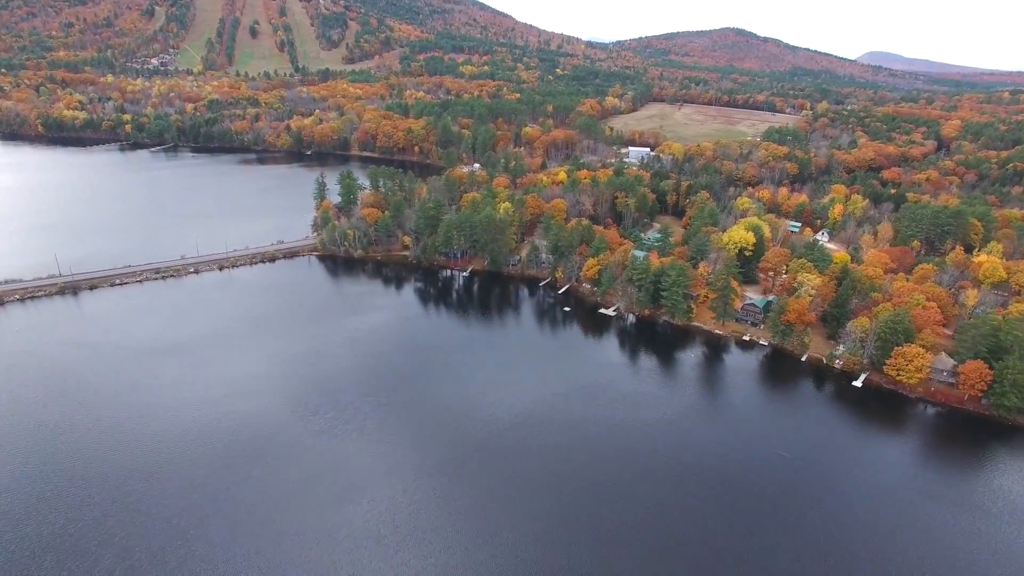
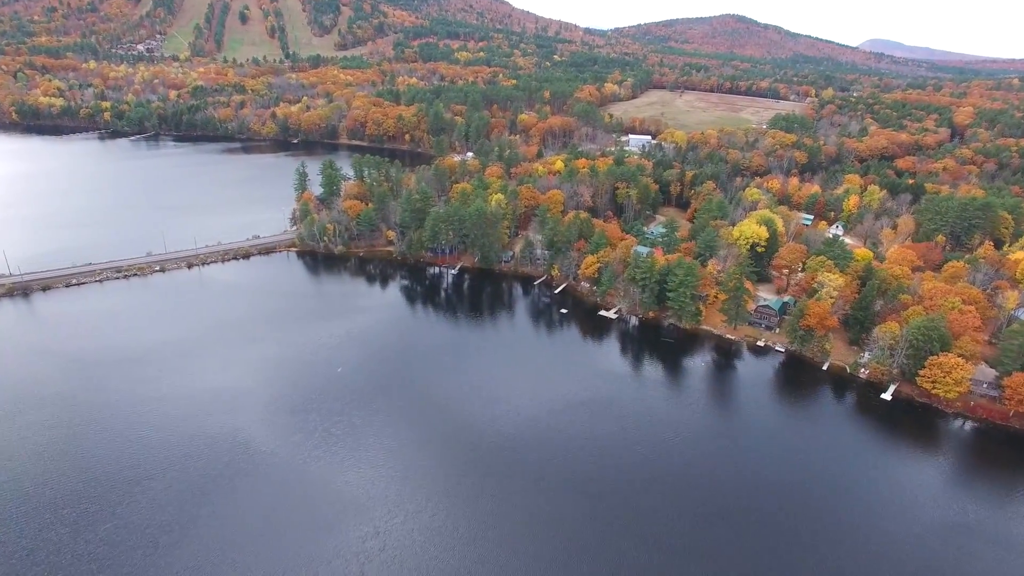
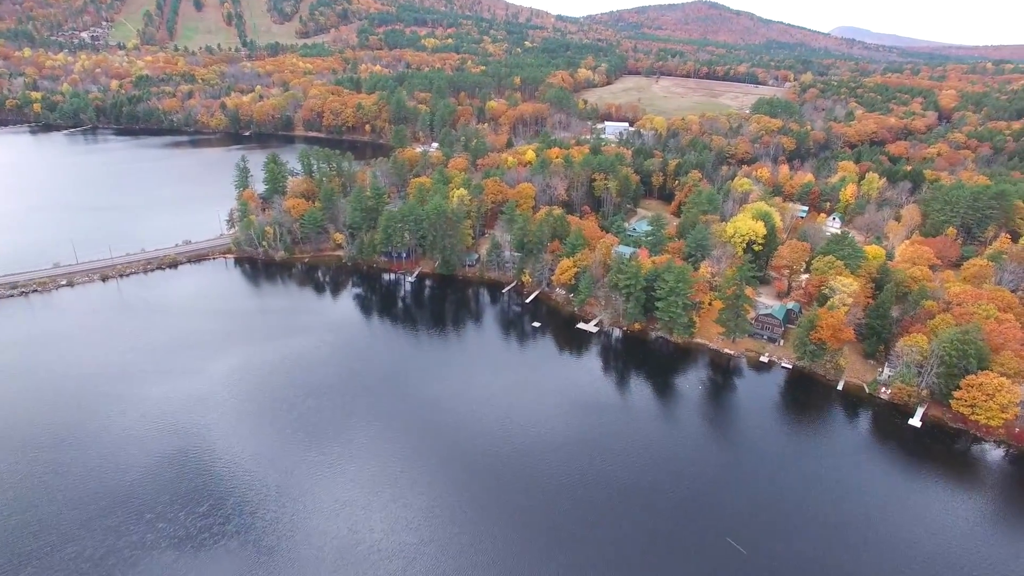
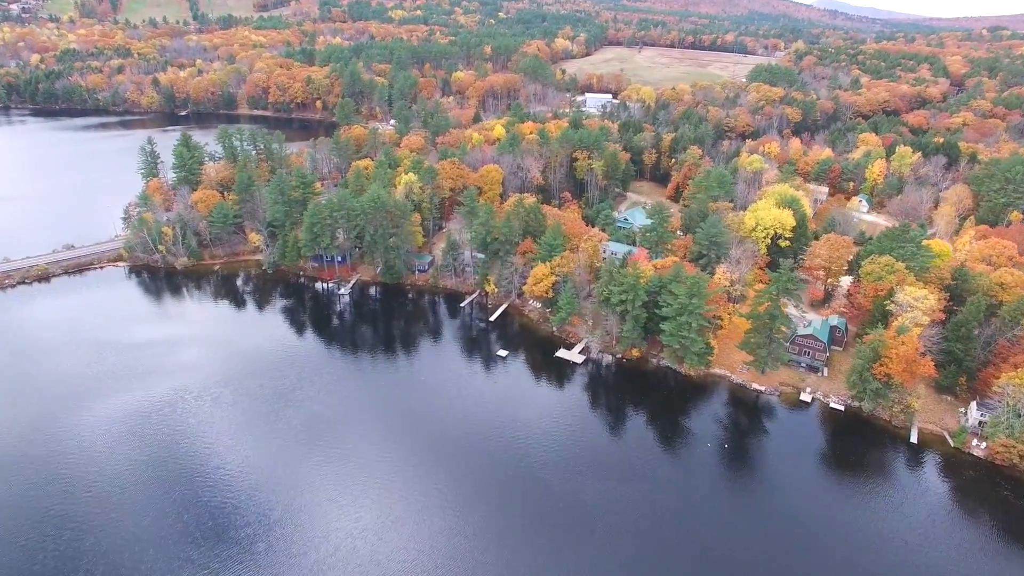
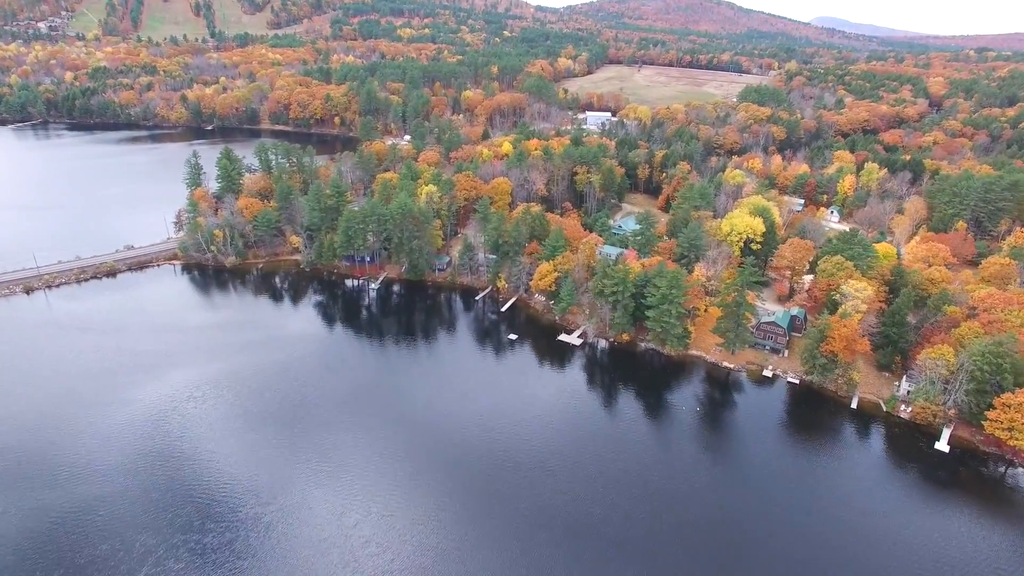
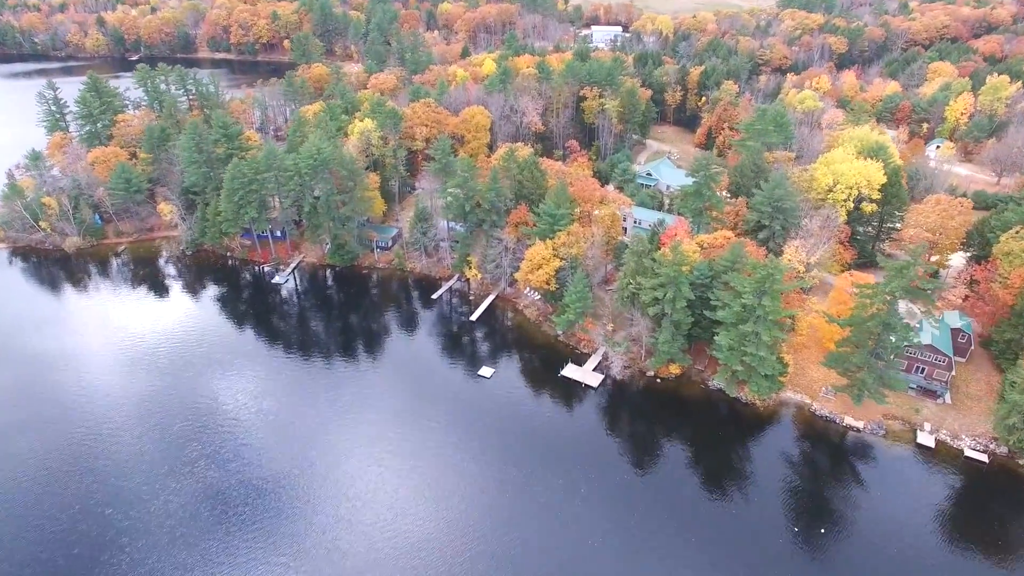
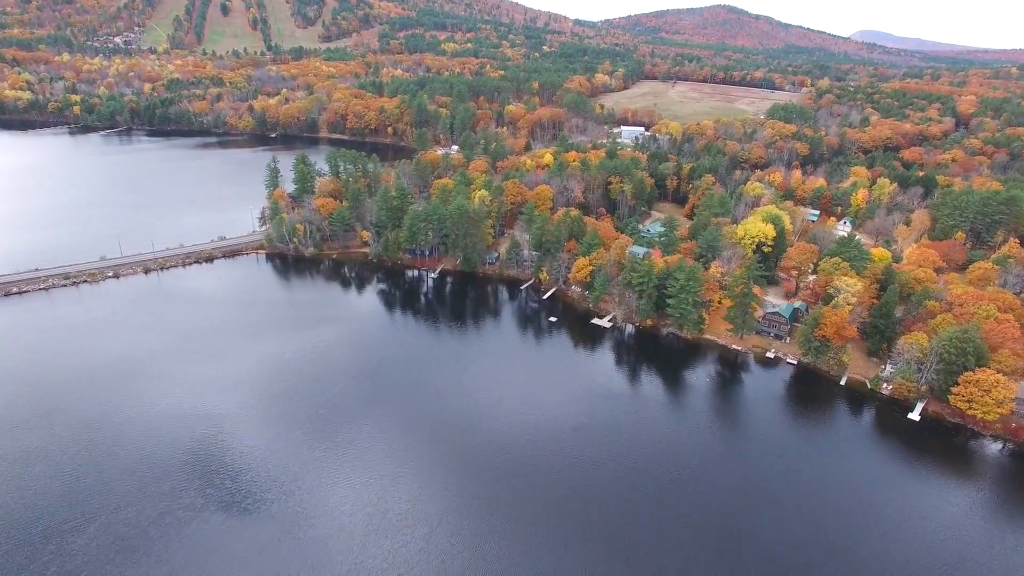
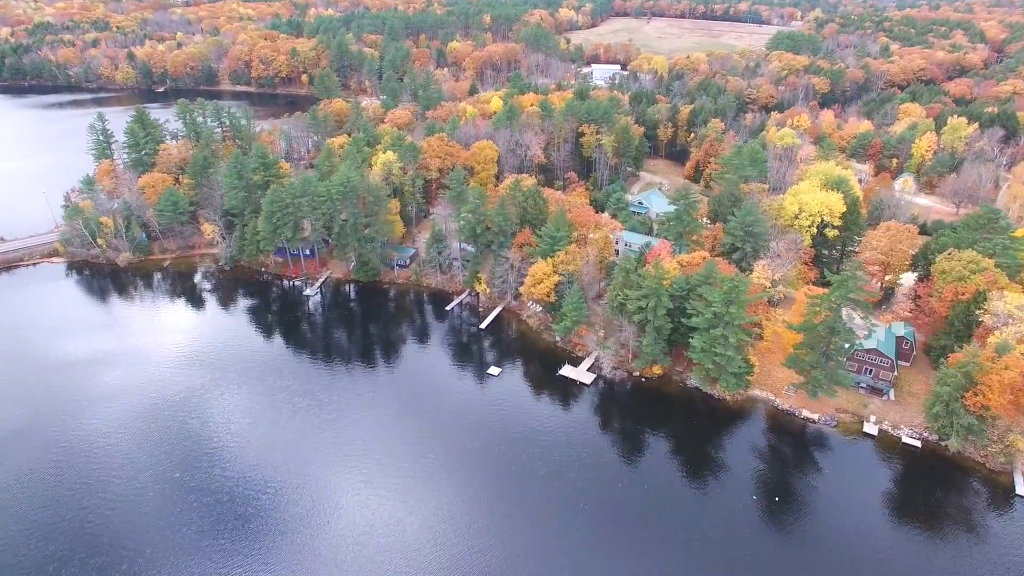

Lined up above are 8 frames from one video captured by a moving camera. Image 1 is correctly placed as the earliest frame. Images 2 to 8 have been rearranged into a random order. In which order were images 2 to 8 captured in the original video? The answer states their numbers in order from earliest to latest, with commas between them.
2, 7, 3, 5, 4, 8, 6
